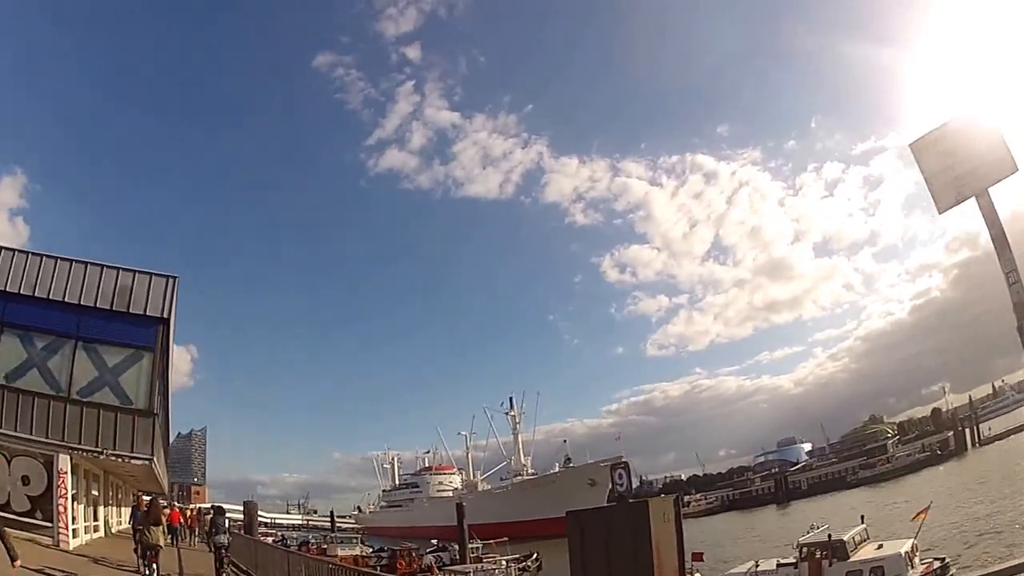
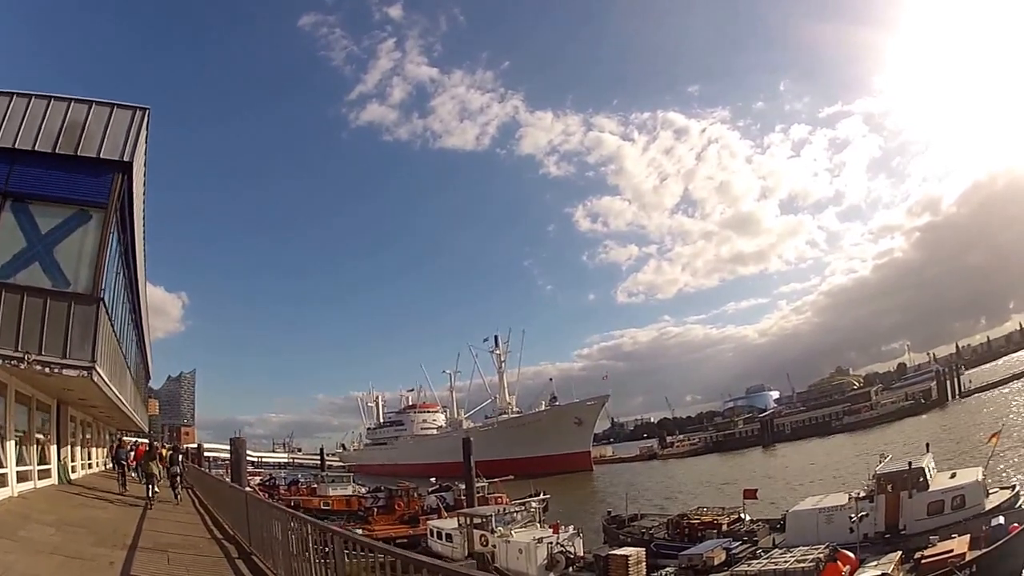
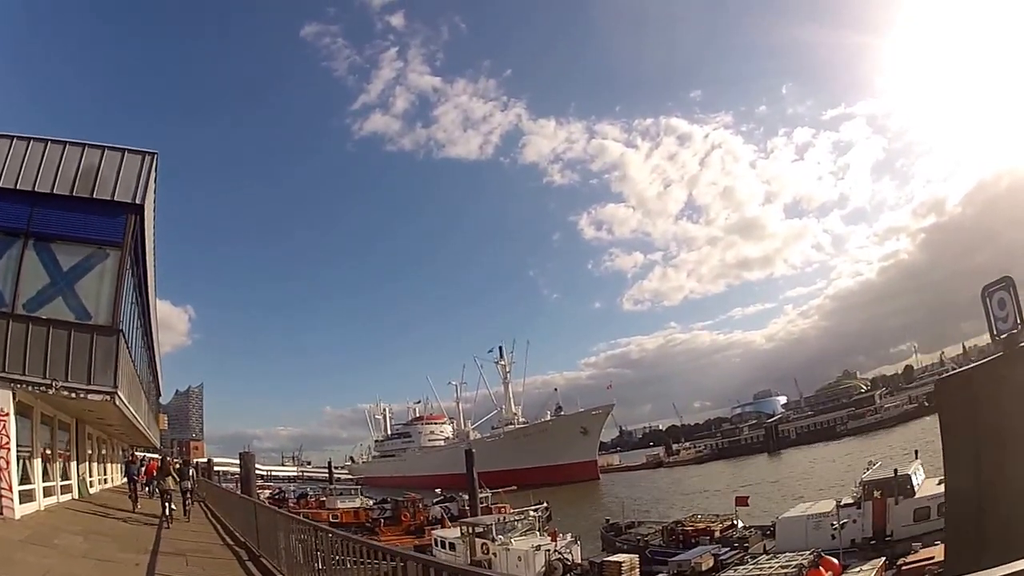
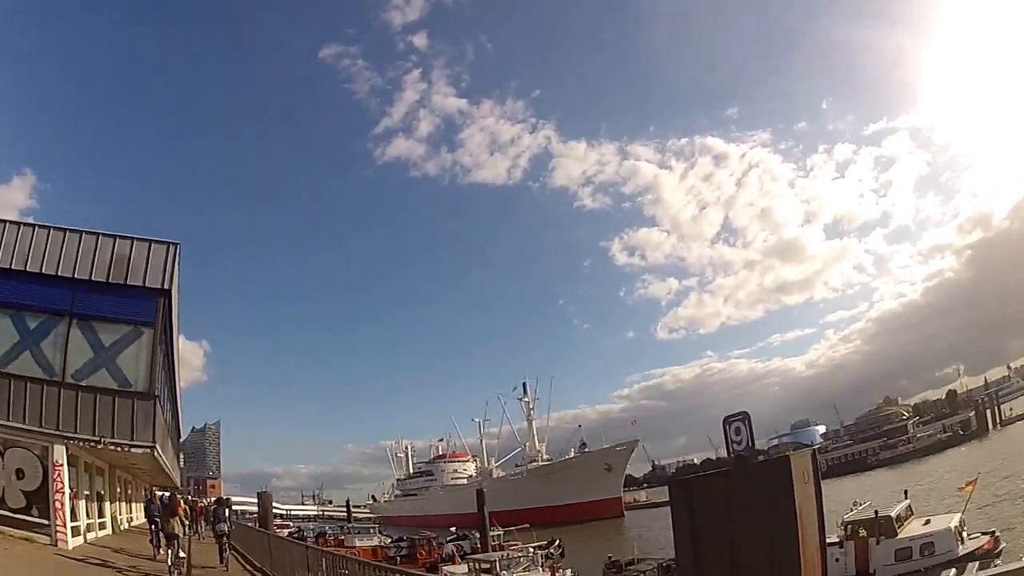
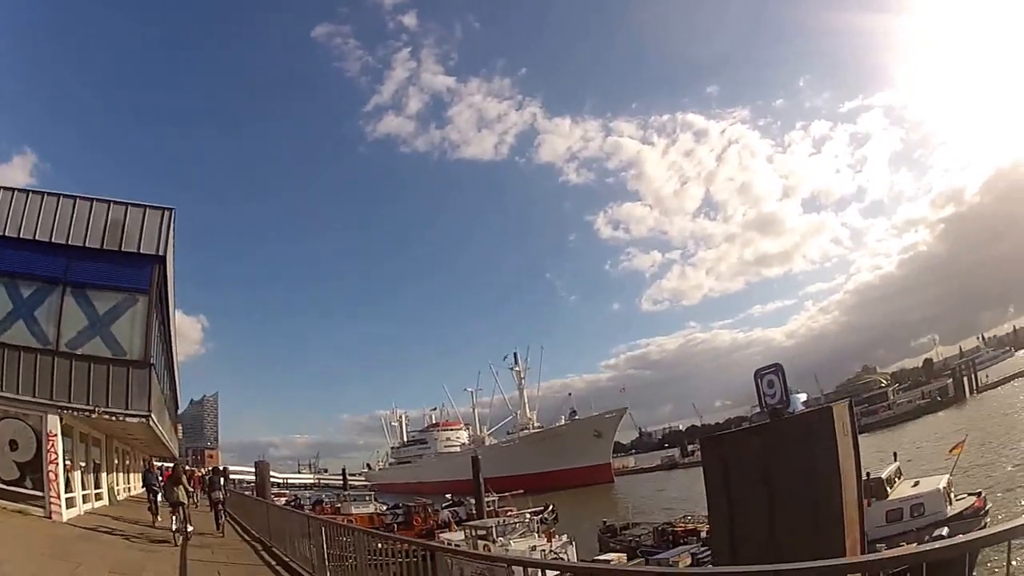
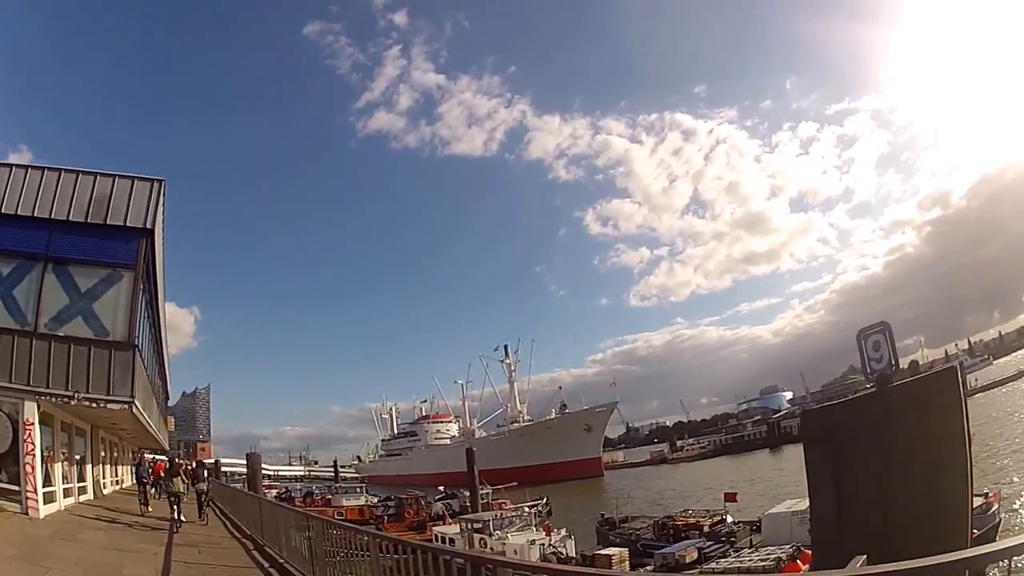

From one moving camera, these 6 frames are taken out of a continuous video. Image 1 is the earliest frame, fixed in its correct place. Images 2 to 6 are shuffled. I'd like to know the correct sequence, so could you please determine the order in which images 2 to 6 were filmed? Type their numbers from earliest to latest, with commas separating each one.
4, 5, 6, 3, 2
